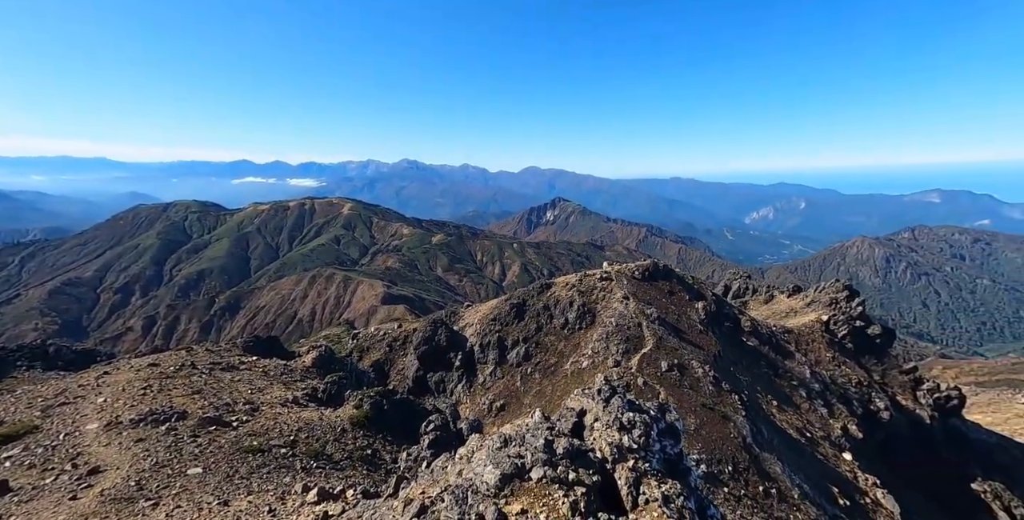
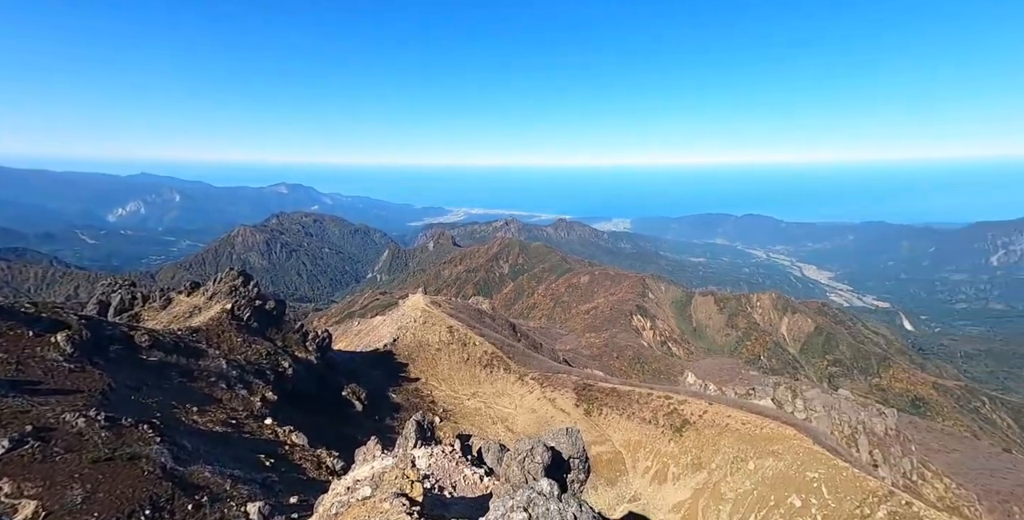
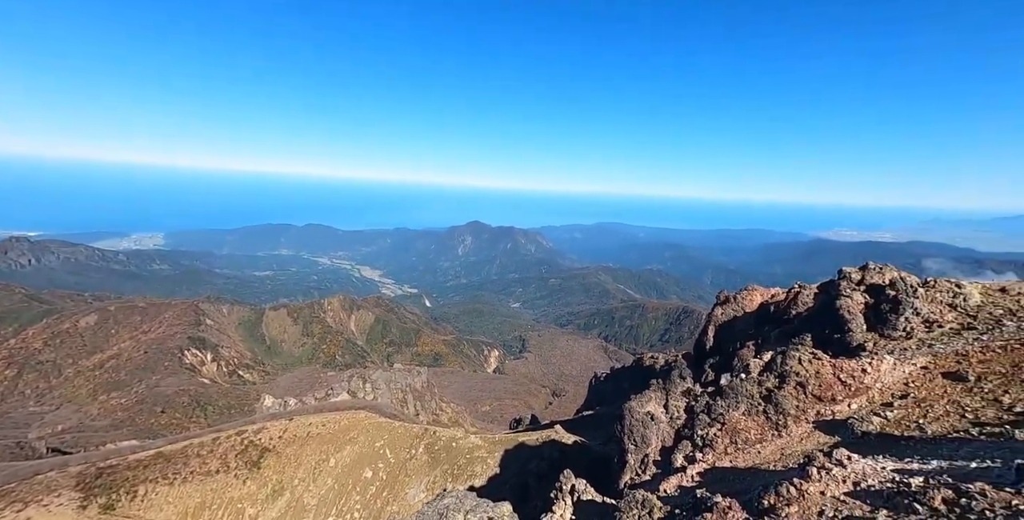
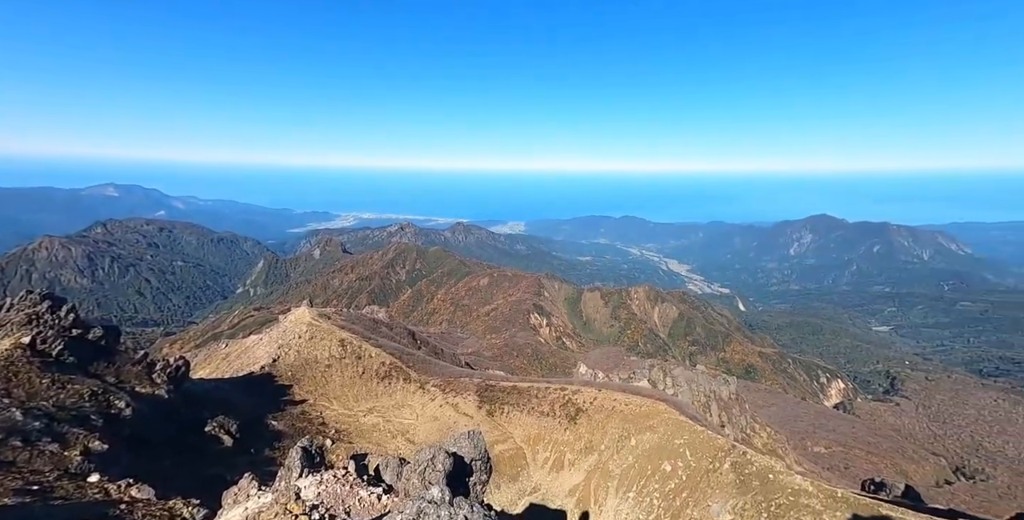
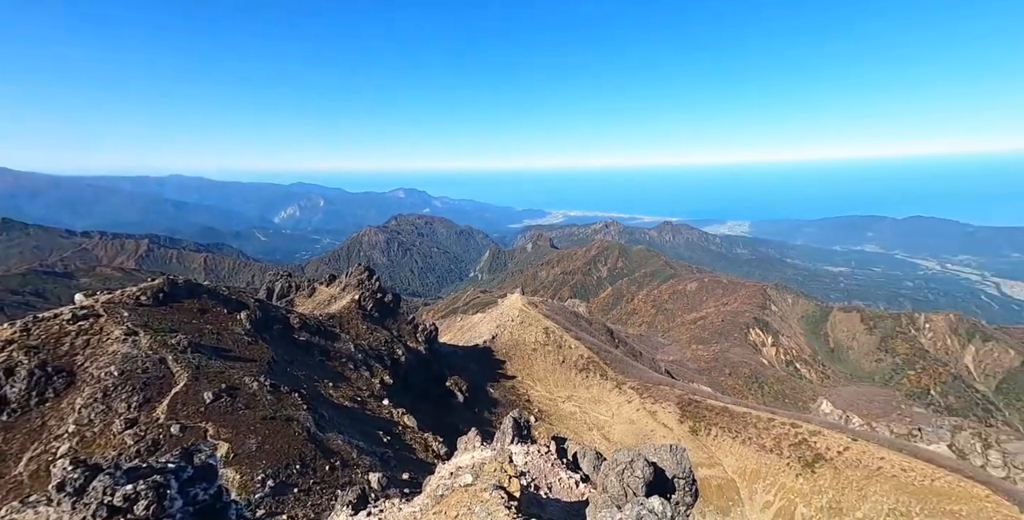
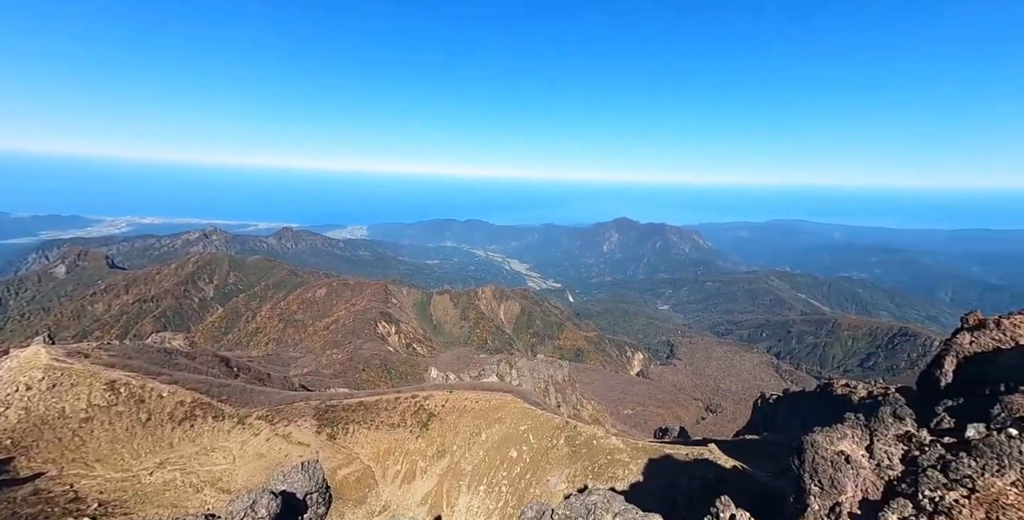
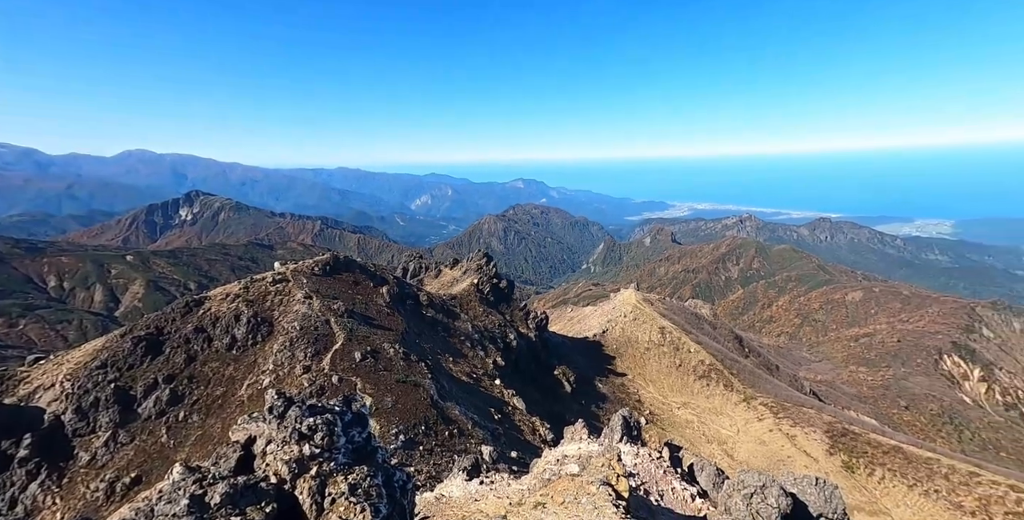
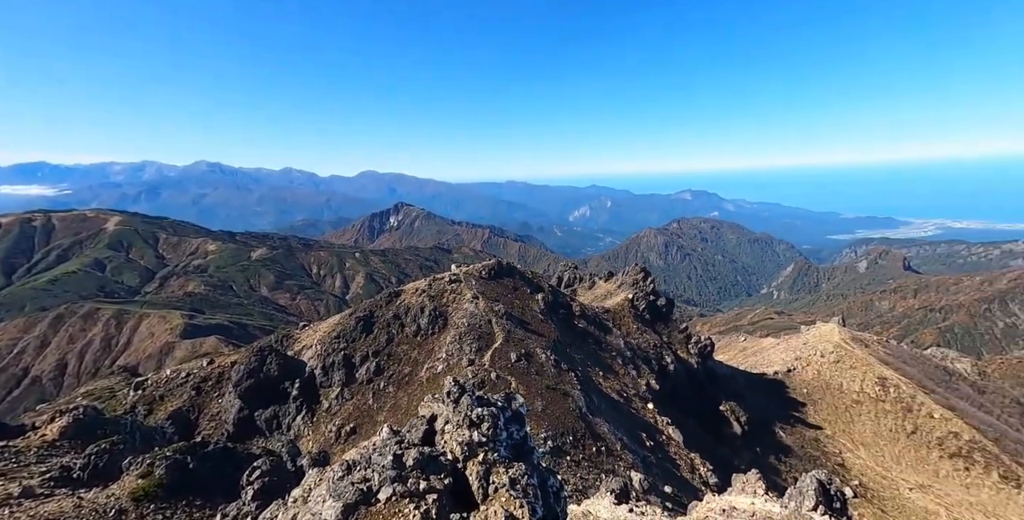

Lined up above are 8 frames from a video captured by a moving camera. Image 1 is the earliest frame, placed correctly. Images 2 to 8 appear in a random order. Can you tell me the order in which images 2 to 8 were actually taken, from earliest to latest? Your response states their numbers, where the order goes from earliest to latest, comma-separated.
8, 7, 5, 2, 4, 6, 3
